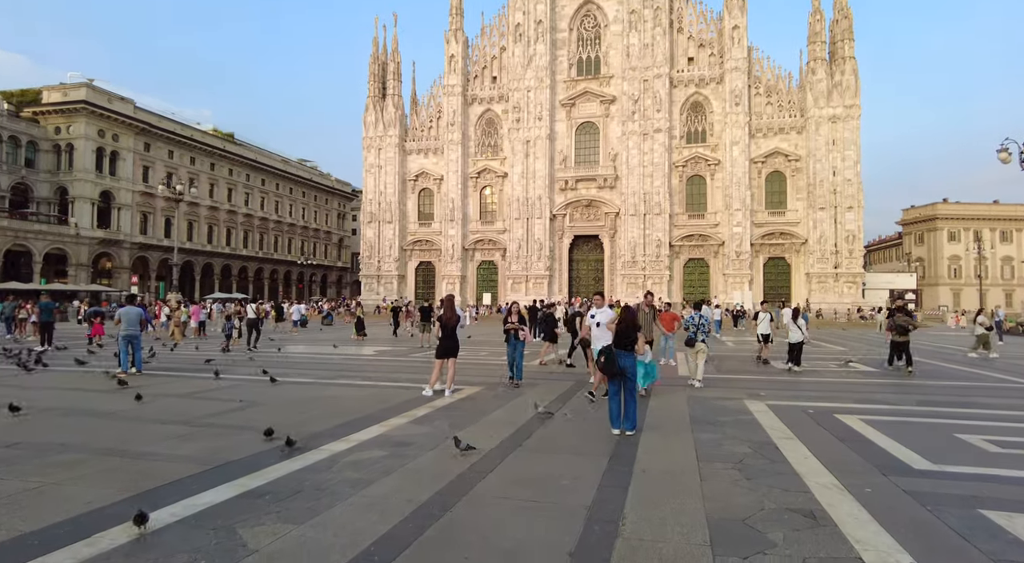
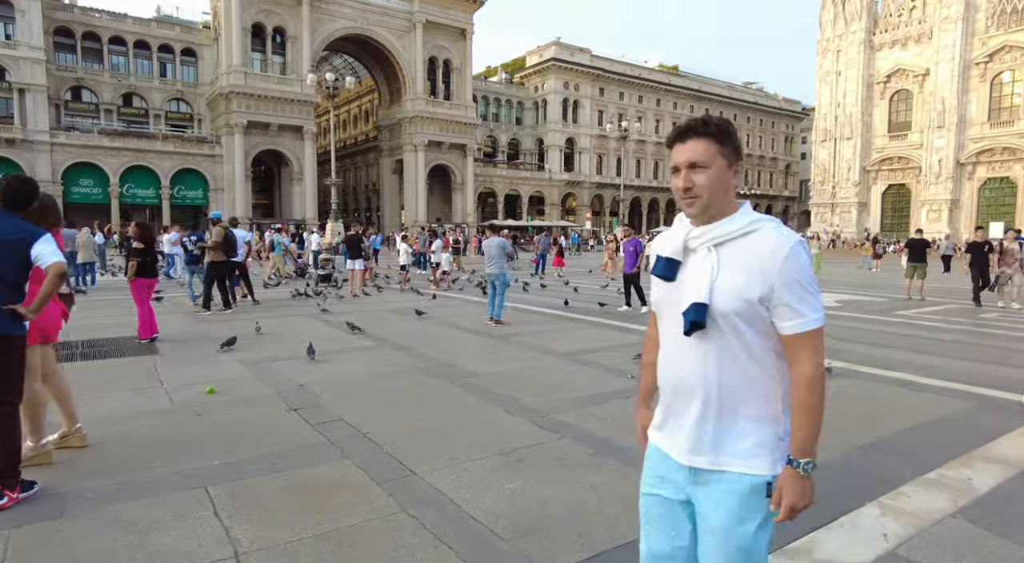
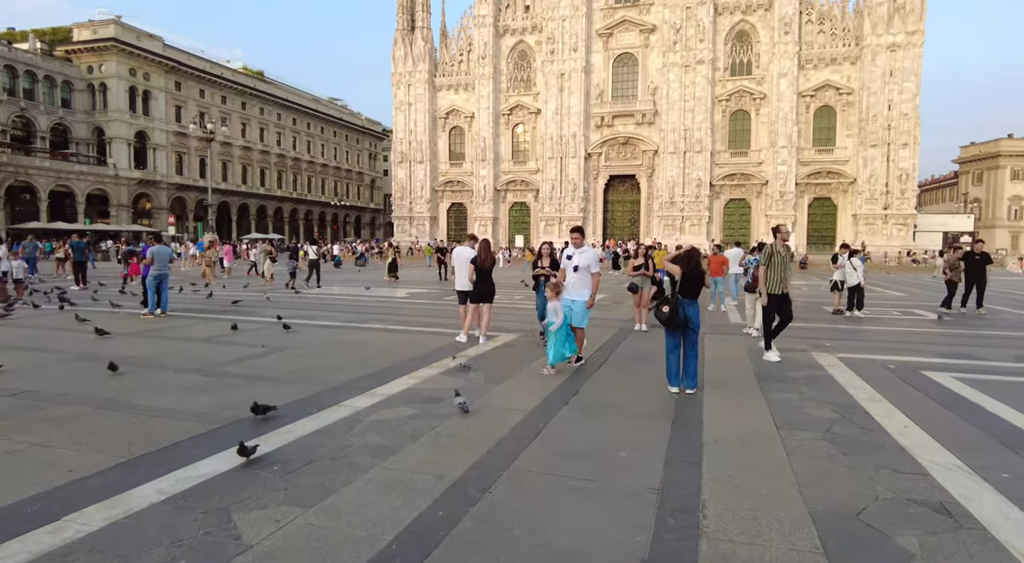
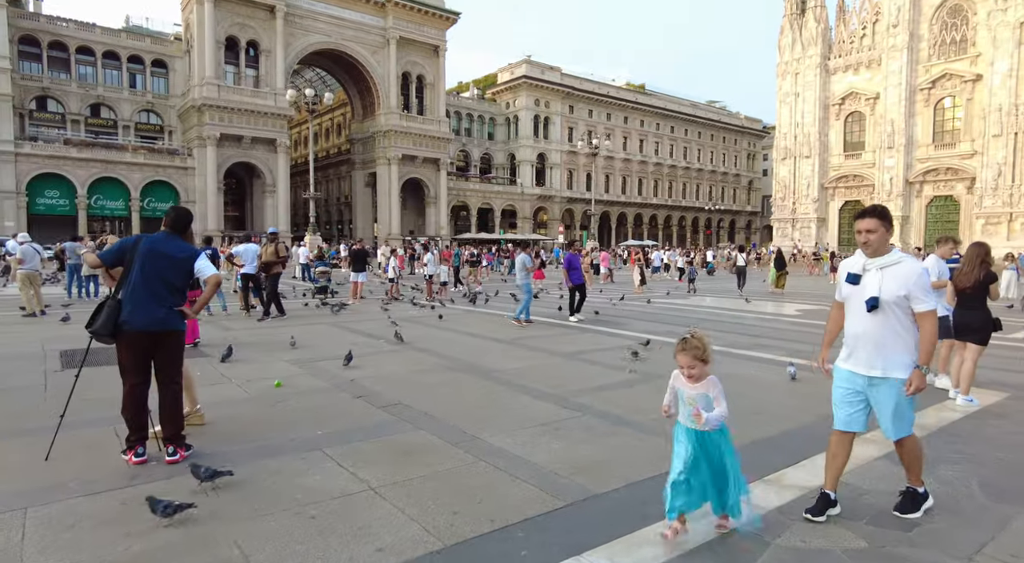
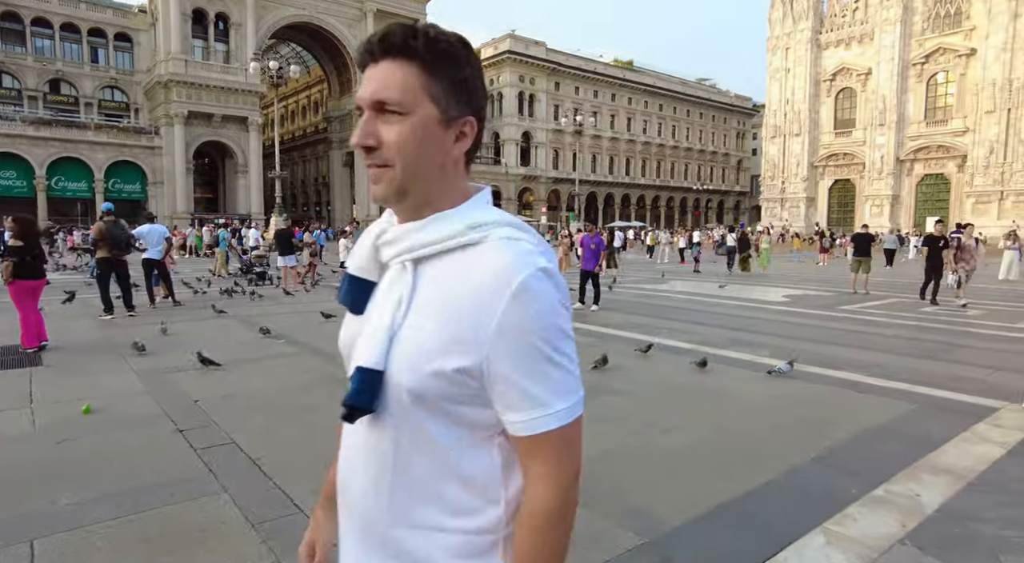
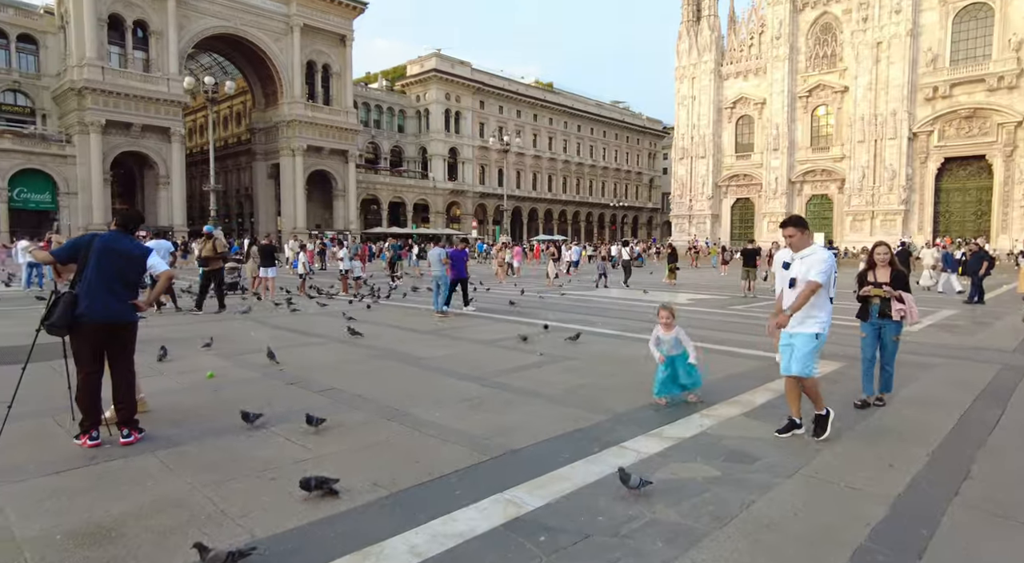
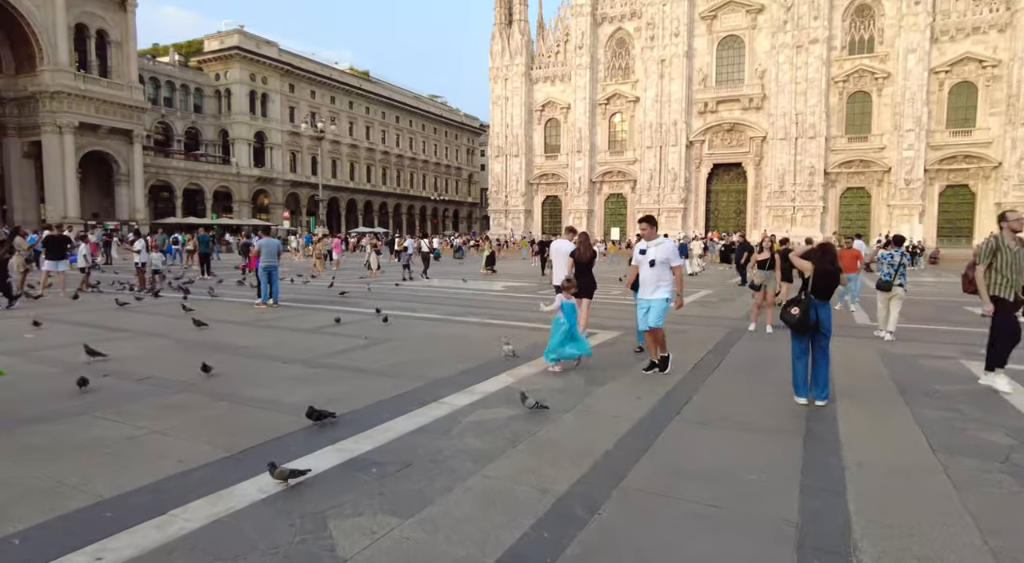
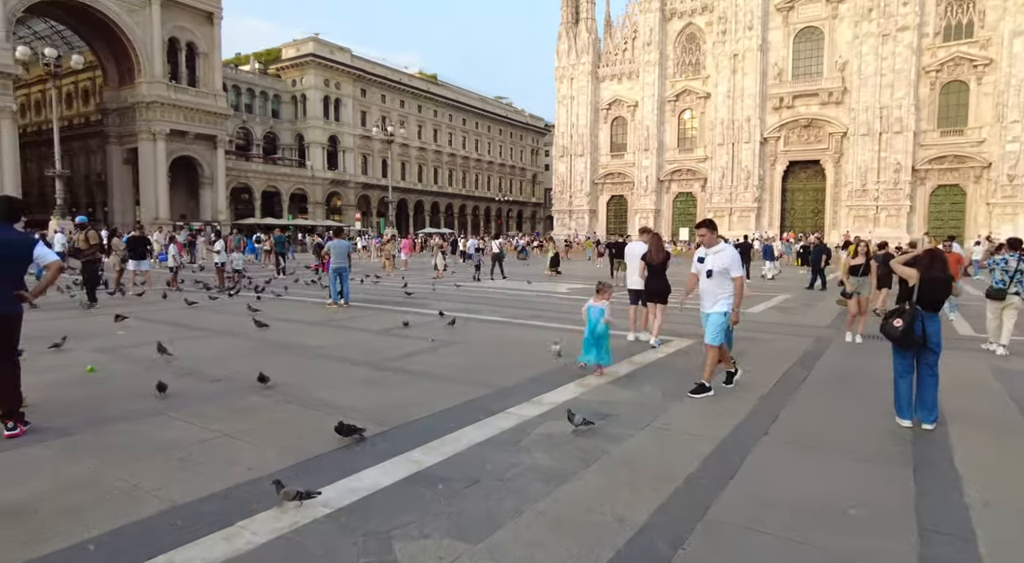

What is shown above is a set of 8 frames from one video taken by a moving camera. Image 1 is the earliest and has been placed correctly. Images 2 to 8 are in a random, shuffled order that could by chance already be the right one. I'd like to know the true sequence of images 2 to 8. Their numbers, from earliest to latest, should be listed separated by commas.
3, 7, 8, 6, 4, 2, 5
